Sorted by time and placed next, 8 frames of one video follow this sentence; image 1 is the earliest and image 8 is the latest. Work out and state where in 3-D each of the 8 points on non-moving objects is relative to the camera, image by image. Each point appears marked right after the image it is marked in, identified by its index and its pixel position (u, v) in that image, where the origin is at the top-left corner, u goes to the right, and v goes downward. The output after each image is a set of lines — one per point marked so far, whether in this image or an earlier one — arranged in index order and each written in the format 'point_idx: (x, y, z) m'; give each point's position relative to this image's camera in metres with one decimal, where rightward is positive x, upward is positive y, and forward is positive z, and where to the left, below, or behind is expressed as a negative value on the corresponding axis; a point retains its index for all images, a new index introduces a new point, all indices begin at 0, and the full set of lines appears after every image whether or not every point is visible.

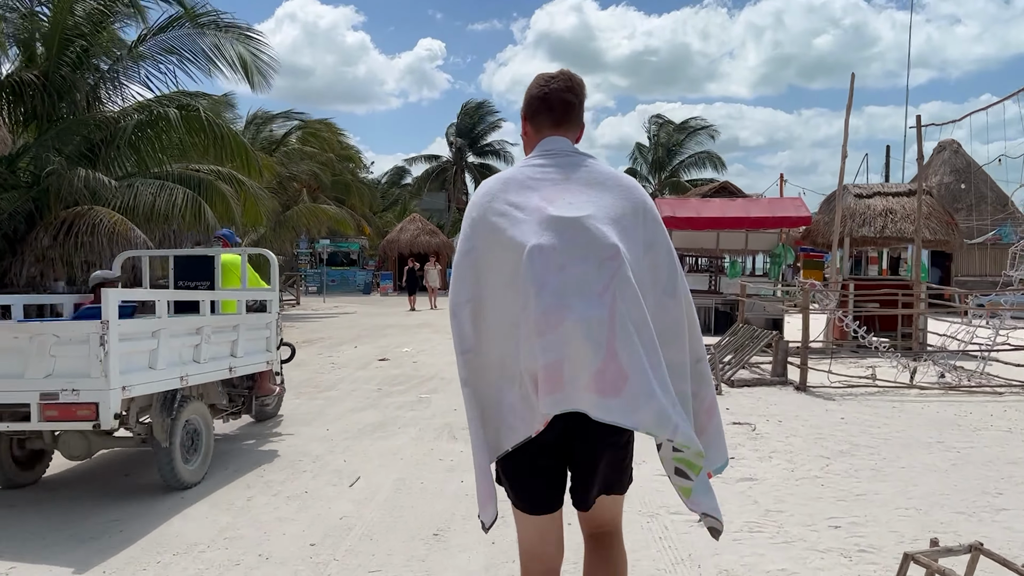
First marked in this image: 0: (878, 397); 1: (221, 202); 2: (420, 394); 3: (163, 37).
0: (+3.5, -1.1, +8.0) m
1: (-4.6, +1.3, +13.2) m
2: (-0.9, -1.1, +8.5) m
3: (-5.2, +3.7, +12.5) m
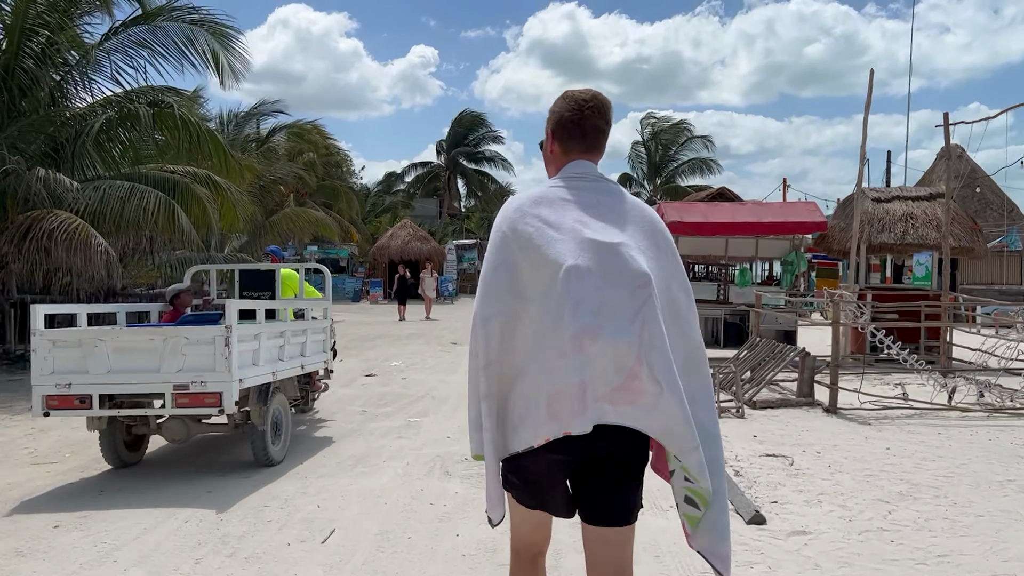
0: (+3.5, -1.2, +7.2) m
1: (-4.6, +1.2, +12.4) m
2: (-0.9, -1.2, +7.6) m
3: (-5.3, +3.6, +11.7) m
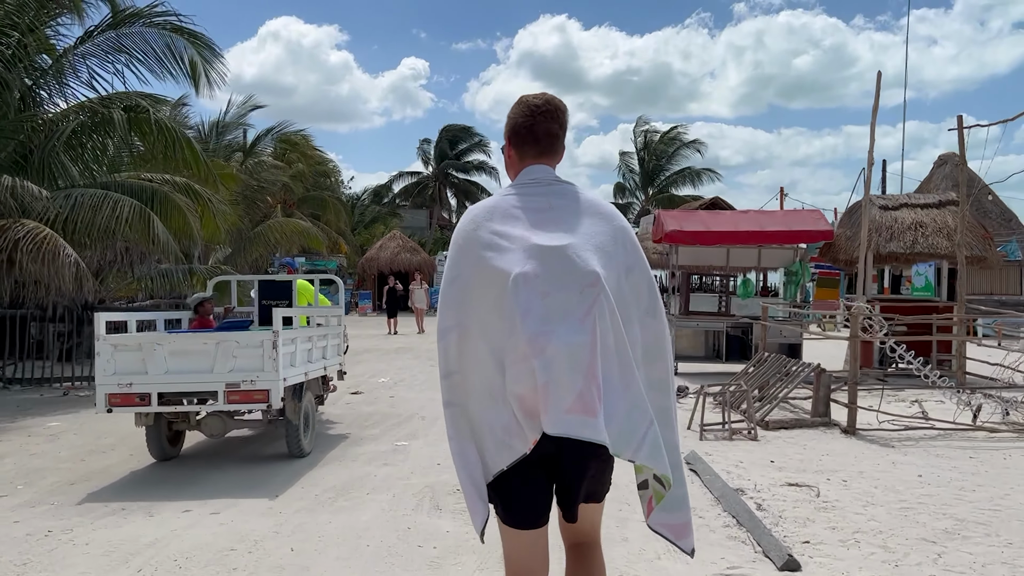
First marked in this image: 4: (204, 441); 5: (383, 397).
0: (+3.5, -1.2, +6.7) m
1: (-4.7, +1.0, +11.8) m
2: (-1.0, -1.3, +7.1) m
3: (-5.4, +3.4, +11.2) m
4: (-2.7, -1.4, +7.4) m
5: (-1.5, -1.3, +9.8) m
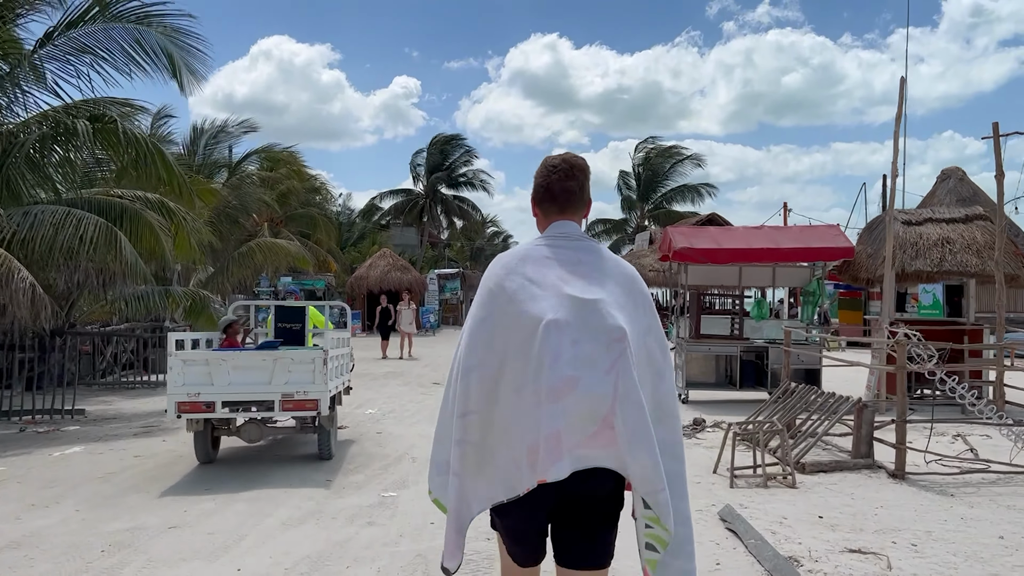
0: (+3.5, -1.4, +5.9) m
1: (-4.8, +0.7, +11.0) m
2: (-1.0, -1.5, +6.2) m
3: (-5.4, +3.1, +10.4) m
4: (-2.7, -1.6, +6.5) m
5: (-1.5, -1.5, +8.9) m
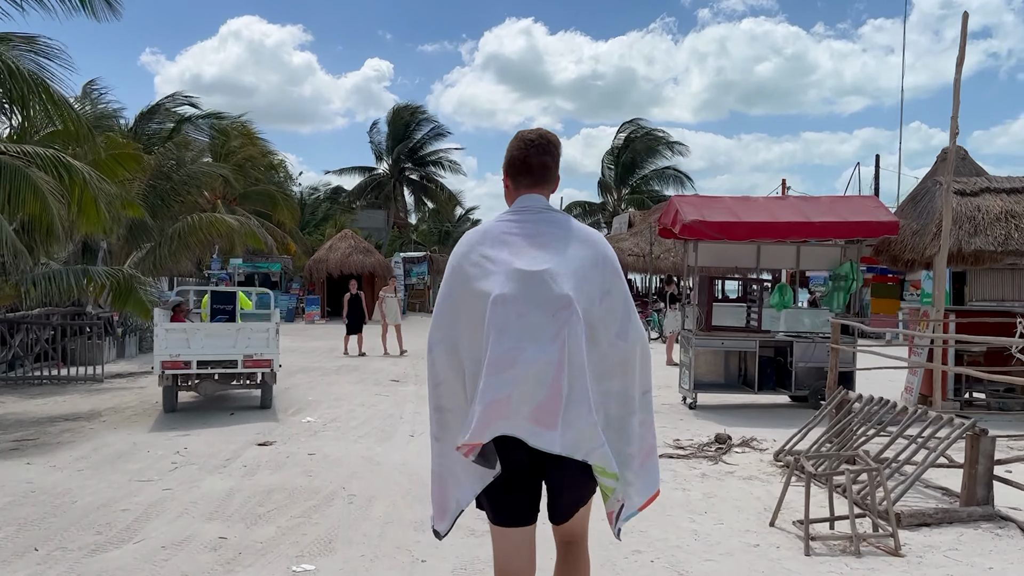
0: (+3.4, -1.3, +4.1) m
1: (-5.0, +0.9, +8.8) m
2: (-1.1, -1.4, +4.2) m
3: (-5.6, +3.4, +8.2) m
4: (-2.8, -1.4, +4.5) m
5: (-1.7, -1.4, +6.9) m
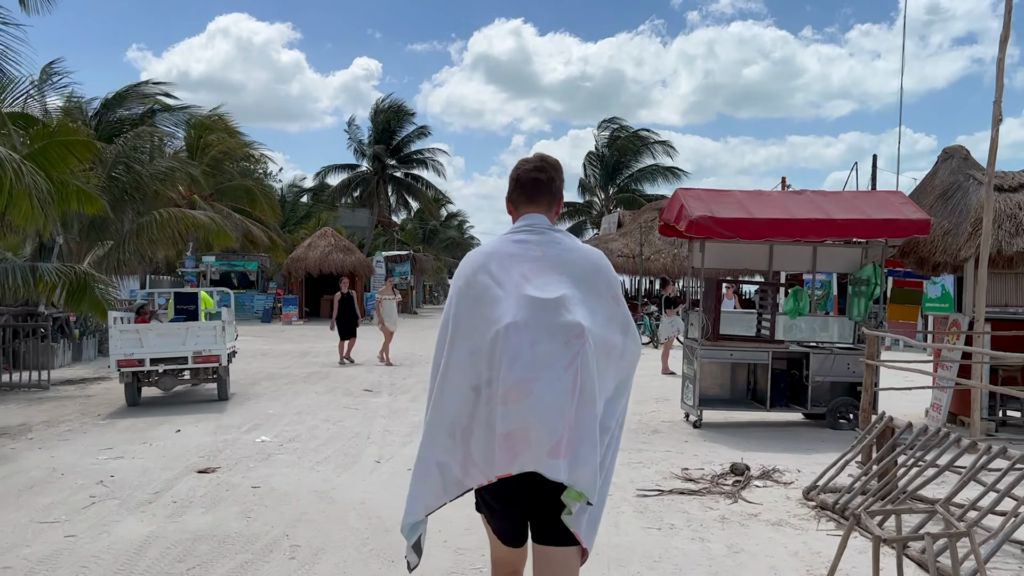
0: (+3.3, -1.4, +3.1) m
1: (-5.2, +0.9, +7.7) m
2: (-1.2, -1.4, +3.2) m
3: (-5.8, +3.4, +7.1) m
4: (-2.9, -1.4, +3.4) m
5: (-1.9, -1.4, +5.8) m
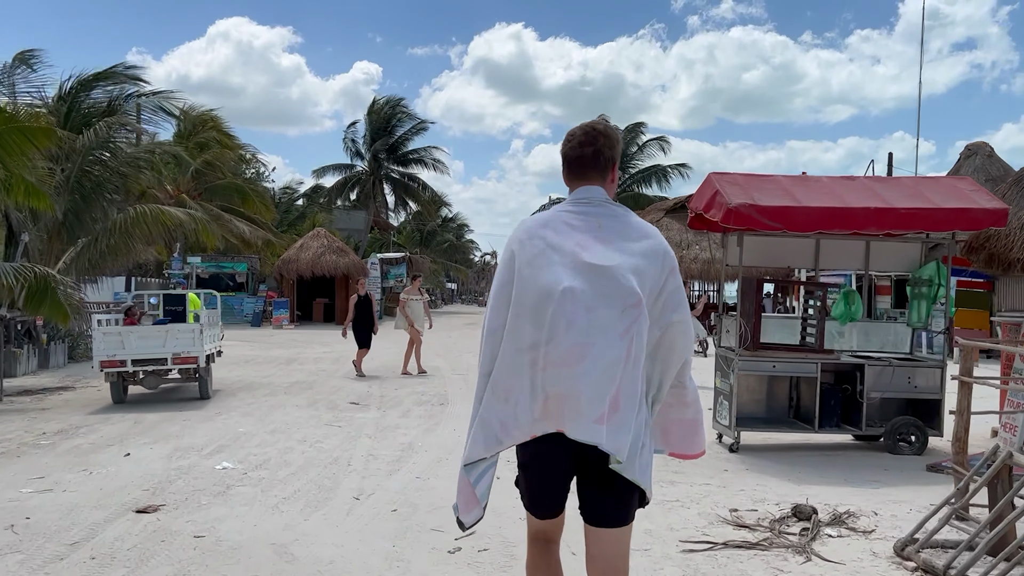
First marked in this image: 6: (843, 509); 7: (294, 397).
0: (+3.3, -1.4, +1.9) m
1: (-5.1, +1.0, +6.5) m
2: (-1.1, -1.3, +2.0) m
3: (-5.7, +3.4, +5.9) m
4: (-2.9, -1.4, +2.2) m
5: (-1.8, -1.4, +4.6) m
6: (+2.0, -1.3, +5.0) m
7: (-2.7, -1.3, +10.4) m
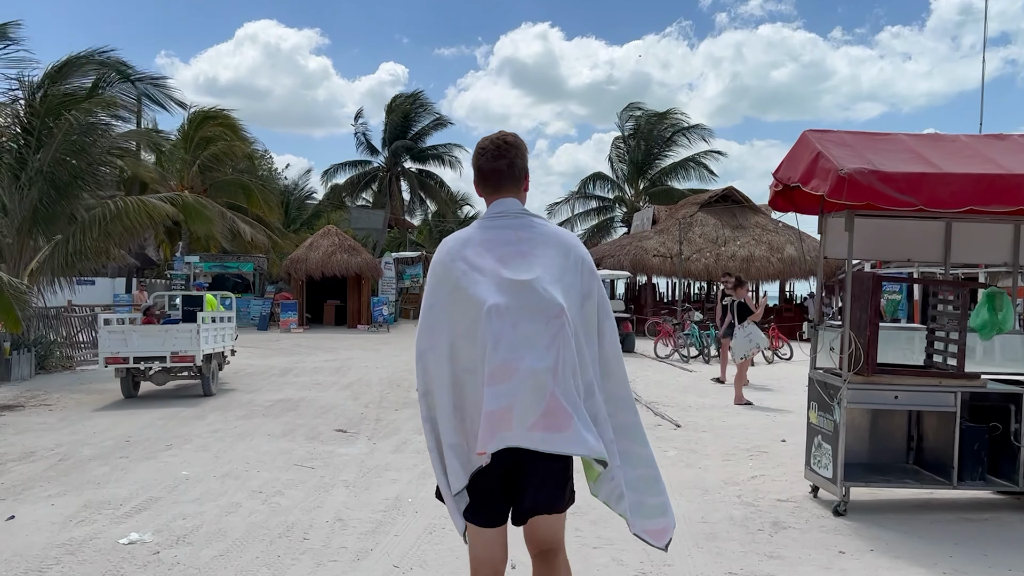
0: (+3.3, -1.4, -0.1) m
1: (-5.0, +0.9, +4.8) m
2: (-1.1, -1.4, +0.1) m
3: (-5.6, +3.4, +4.2) m
4: (-2.9, -1.4, +0.4) m
5: (-1.7, -1.4, +2.8) m
6: (+2.1, -1.3, +3.1) m
7: (-2.4, -1.4, +8.6) m
